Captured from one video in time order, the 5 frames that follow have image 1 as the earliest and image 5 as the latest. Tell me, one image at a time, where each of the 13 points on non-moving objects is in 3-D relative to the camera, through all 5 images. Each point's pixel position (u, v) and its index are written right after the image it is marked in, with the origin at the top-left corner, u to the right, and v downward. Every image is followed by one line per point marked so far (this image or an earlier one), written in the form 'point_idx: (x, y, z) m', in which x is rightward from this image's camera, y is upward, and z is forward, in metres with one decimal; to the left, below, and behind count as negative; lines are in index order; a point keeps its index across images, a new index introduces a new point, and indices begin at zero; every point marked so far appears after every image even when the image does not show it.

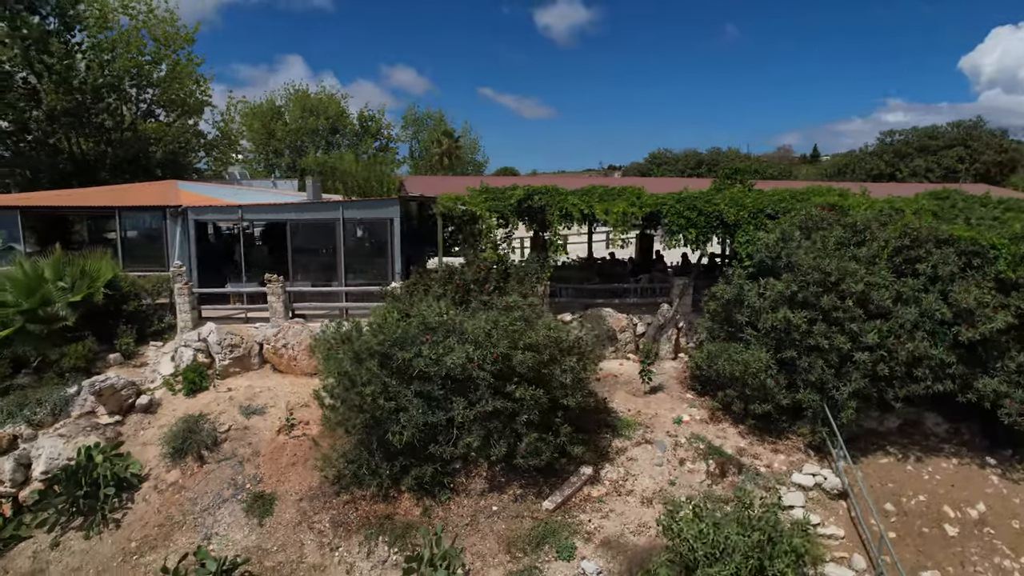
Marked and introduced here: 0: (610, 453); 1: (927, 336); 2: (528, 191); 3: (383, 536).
0: (+1.4, -2.5, +9.8) m
1: (+5.9, -0.7, +9.2) m
2: (+0.2, +1.7, +11.4) m
3: (-1.7, -3.4, +8.8) m
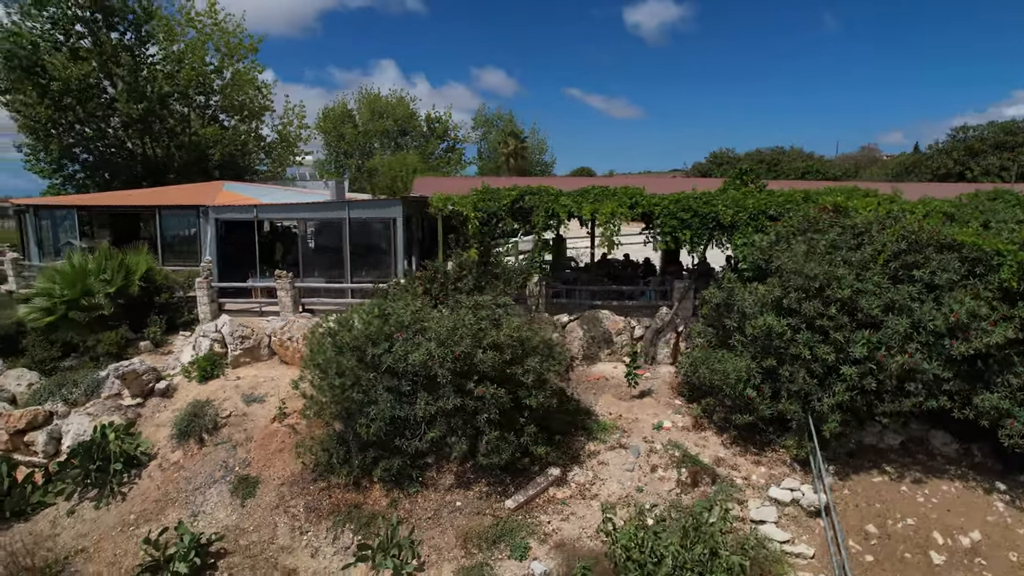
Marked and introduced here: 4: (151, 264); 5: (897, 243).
0: (+1.0, -2.5, +9.7) m
1: (+5.4, -0.8, +8.6) m
2: (+0.1, +1.7, +11.5) m
3: (-2.3, -3.3, +9.1) m
4: (-7.9, +0.5, +14.1) m
5: (+5.4, +0.6, +9.0) m
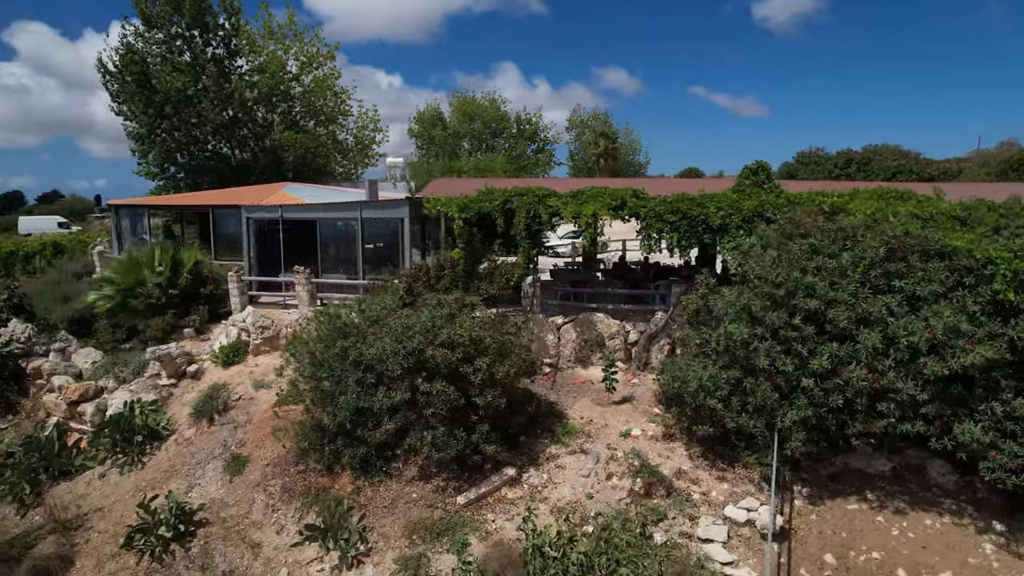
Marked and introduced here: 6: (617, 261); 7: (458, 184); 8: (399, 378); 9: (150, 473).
0: (+0.4, -2.6, +9.7) m
1: (+4.6, -0.9, +7.8) m
2: (-0.1, +1.7, +11.6) m
3: (-3.0, -3.3, +9.7) m
4: (-7.5, +0.7, +15.5) m
5: (+4.7, +0.5, +8.2) m
6: (+2.4, +0.6, +14.6) m
7: (-1.2, +2.2, +13.6) m
8: (-1.6, -1.3, +9.2) m
9: (-6.3, -3.2, +11.3) m
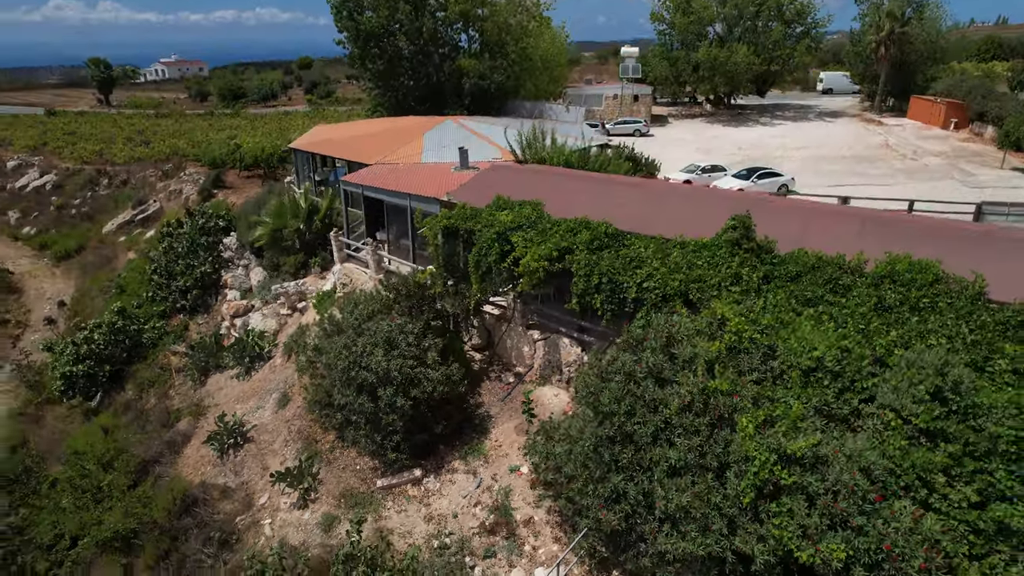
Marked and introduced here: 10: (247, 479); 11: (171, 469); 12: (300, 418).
0: (-1.2, -3.3, +11.7) m
1: (+1.7, -2.8, +7.8) m
2: (-0.5, +1.3, +12.5) m
3: (-4.3, -3.4, +13.3) m
4: (-5.5, +2.4, +19.3) m
5: (+2.1, -1.3, +7.9) m
6: (+2.9, +0.4, +14.3) m
7: (-0.6, +2.3, +14.6) m
8: (-3.2, -1.8, +11.8) m
9: (-6.6, -2.5, +16.1) m
10: (-5.5, -4.0, +13.4) m
11: (-7.6, -4.0, +14.4) m
12: (-4.6, -2.9, +14.1) m
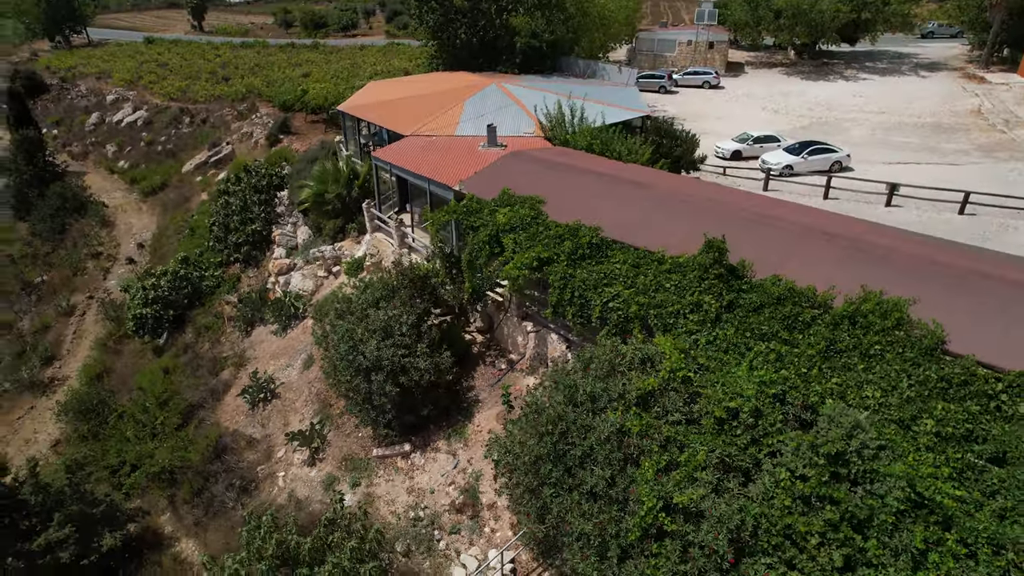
0: (-1.6, -3.2, +13.0) m
1: (+0.8, -3.3, +8.8) m
2: (-0.6, +1.4, +13.2) m
3: (-4.5, -2.9, +14.9) m
4: (-4.6, +3.5, +20.4) m
5: (+1.3, -1.9, +8.6) m
6: (+3.0, +0.5, +14.6) m
7: (-0.4, +2.6, +15.1) m
8: (-3.5, -1.6, +13.2) m
9: (-6.3, -1.5, +17.8) m
10: (-5.7, -3.4, +15.3) m
11: (-7.6, -3.2, +16.5) m
12: (-4.7, -2.3, +15.7) m
